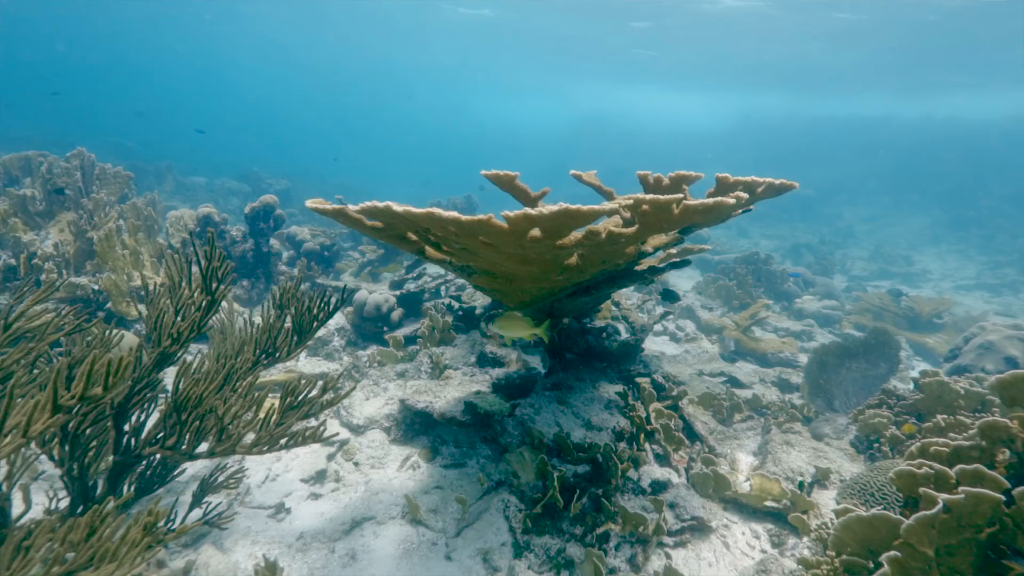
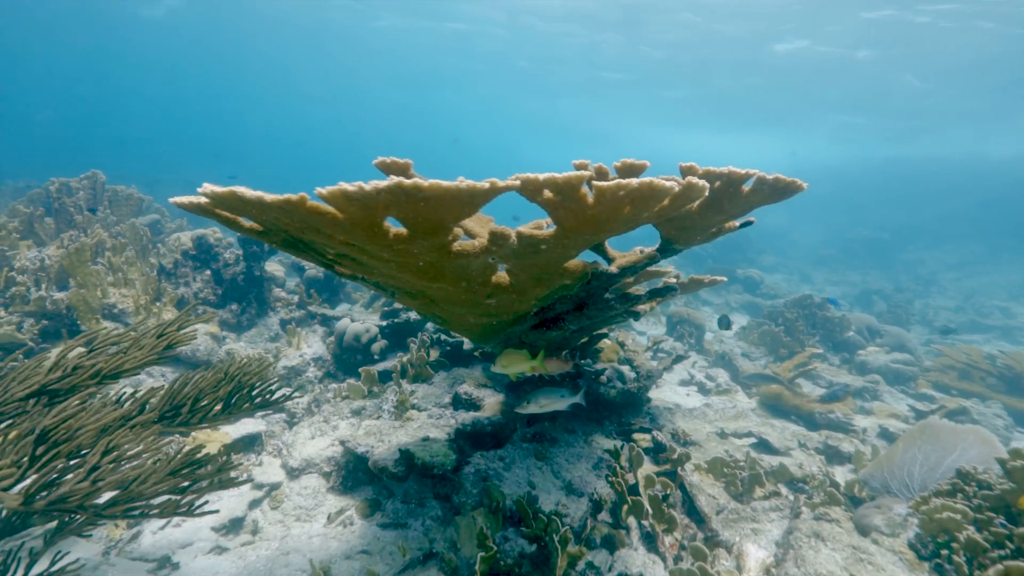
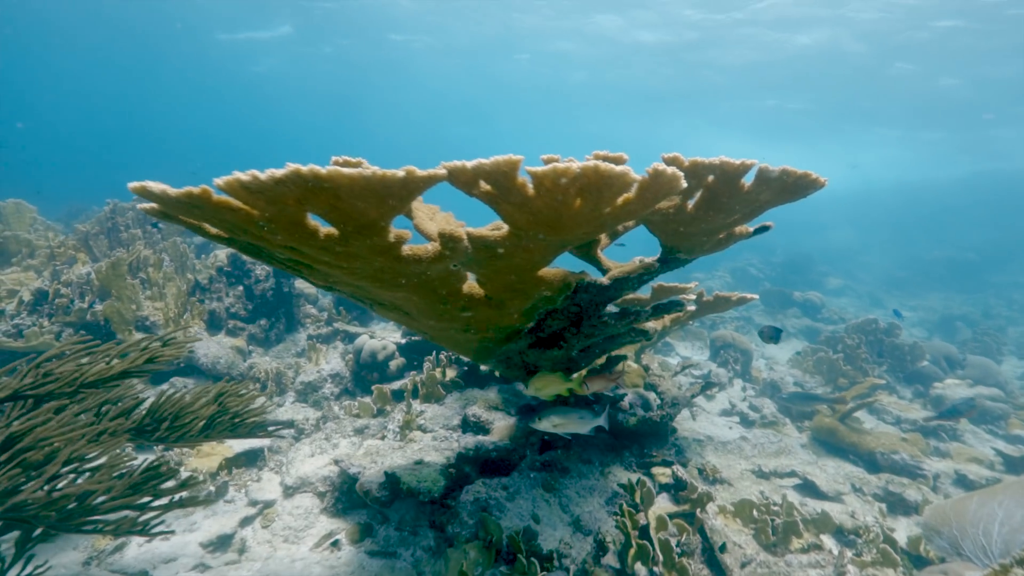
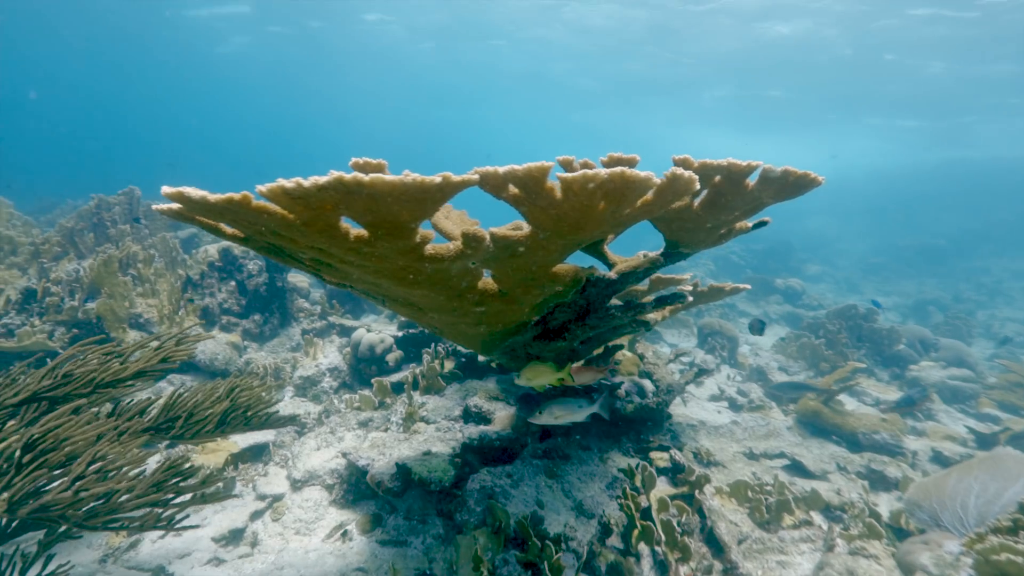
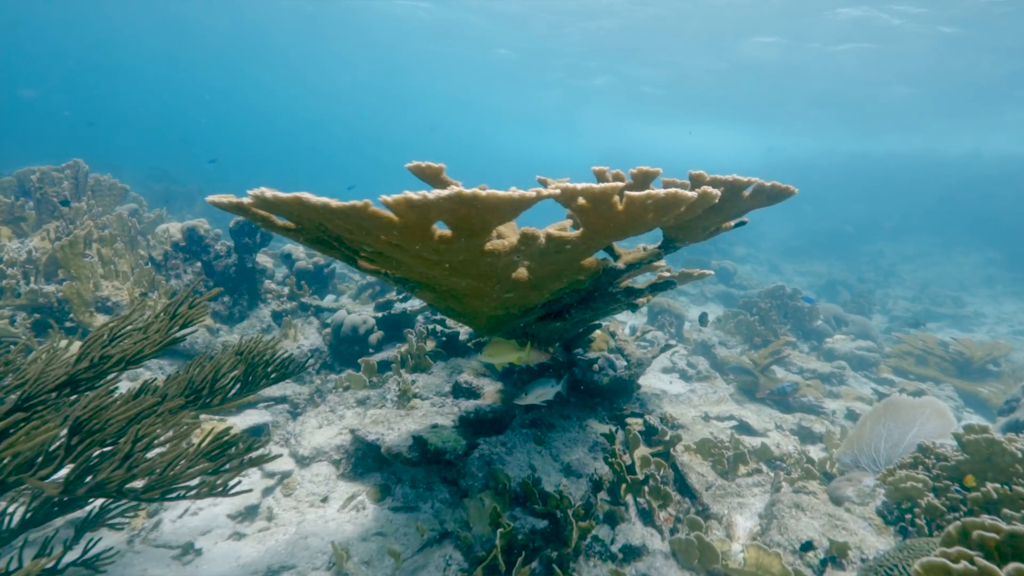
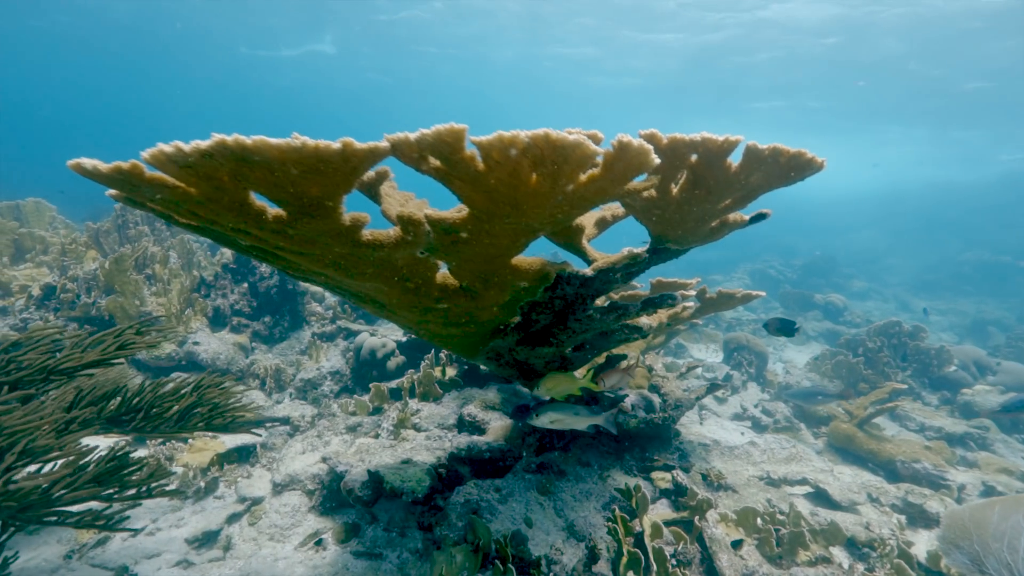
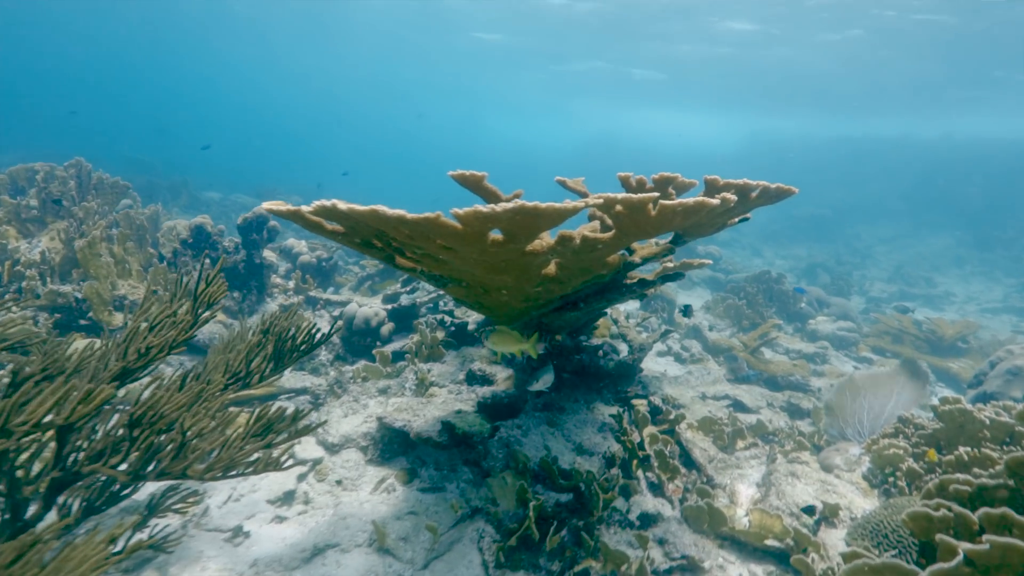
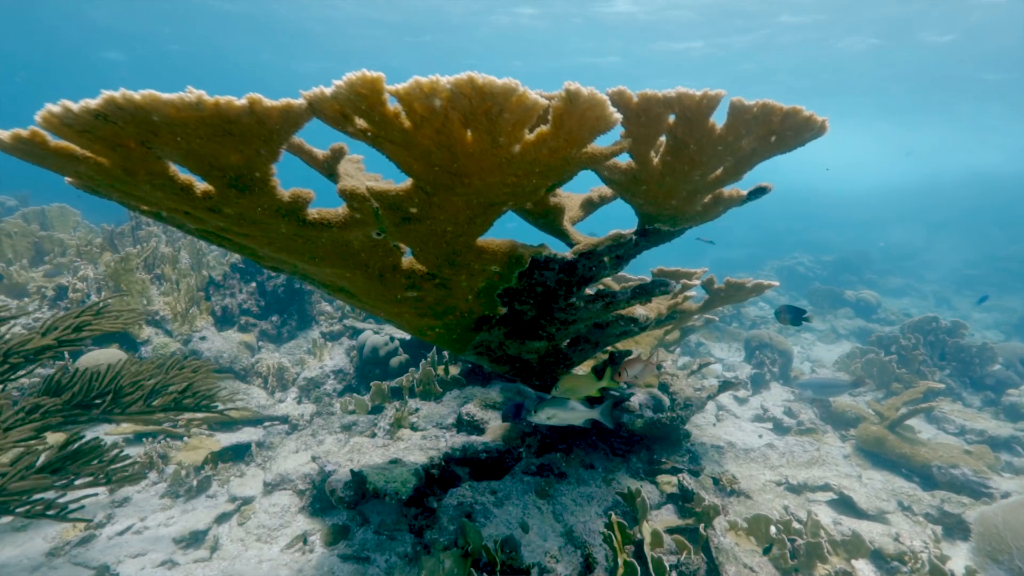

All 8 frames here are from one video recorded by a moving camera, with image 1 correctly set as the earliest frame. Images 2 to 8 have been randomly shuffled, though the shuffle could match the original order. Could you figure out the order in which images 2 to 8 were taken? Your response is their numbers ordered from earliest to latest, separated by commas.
7, 5, 2, 4, 3, 6, 8
